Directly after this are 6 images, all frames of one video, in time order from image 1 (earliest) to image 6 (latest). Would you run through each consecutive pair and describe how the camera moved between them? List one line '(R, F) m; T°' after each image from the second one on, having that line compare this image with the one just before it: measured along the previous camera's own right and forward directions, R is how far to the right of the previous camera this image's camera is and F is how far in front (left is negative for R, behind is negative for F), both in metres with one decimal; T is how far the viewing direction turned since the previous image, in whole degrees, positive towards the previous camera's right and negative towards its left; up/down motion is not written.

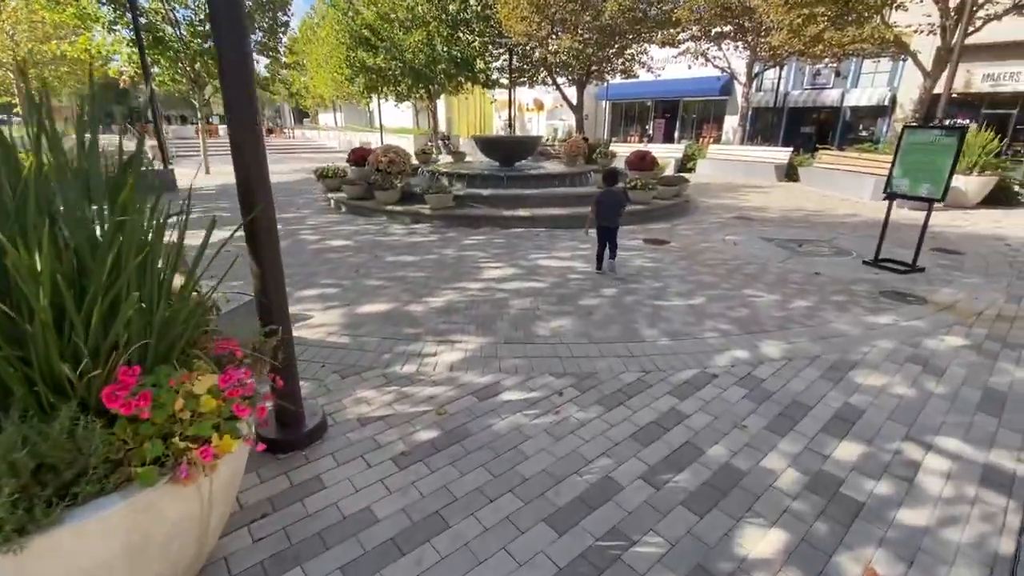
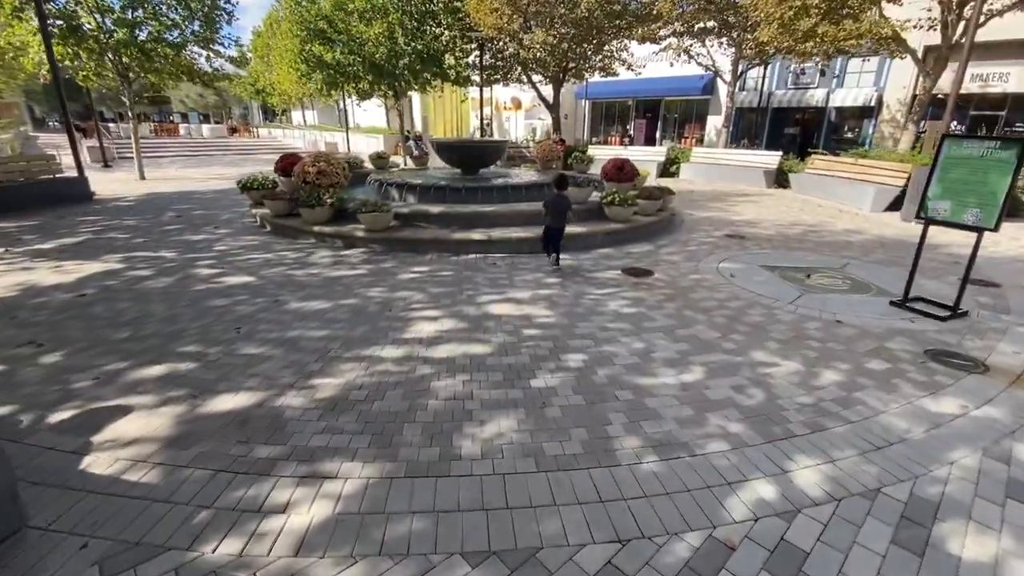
(+0.5, +1.5) m; +2°
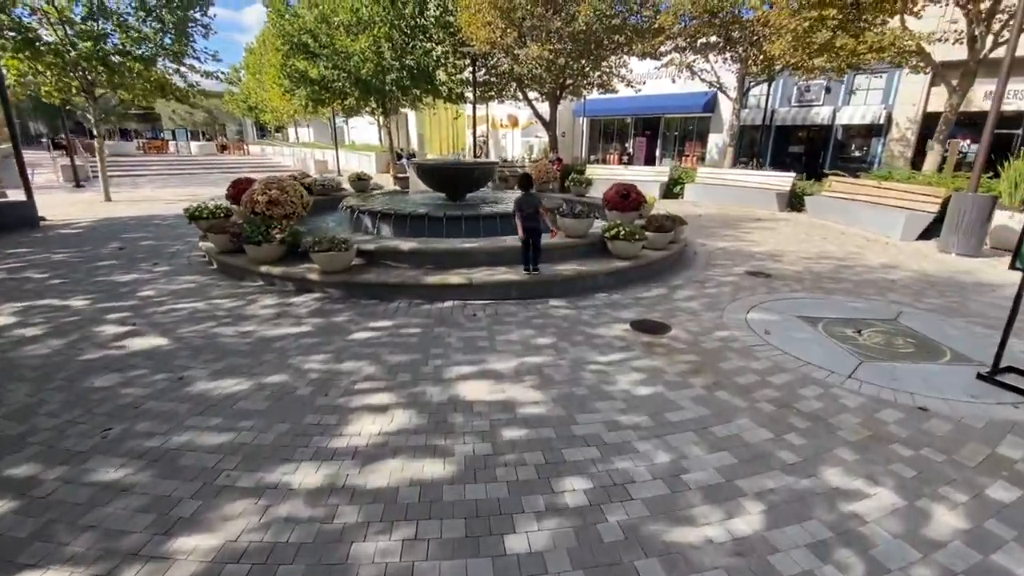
(+0.2, +1.2) m; 0°
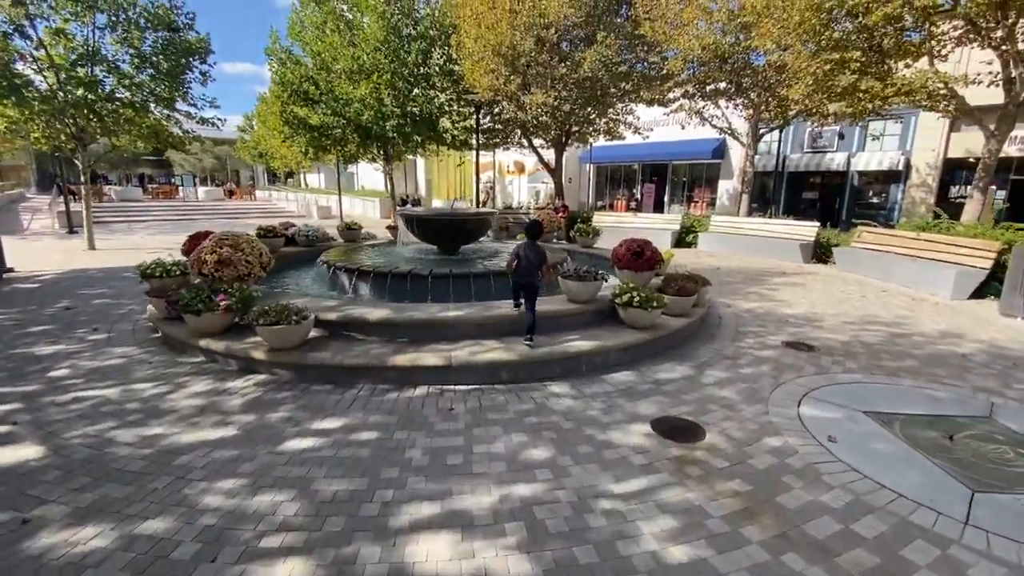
(+0.2, +1.1) m; -1°
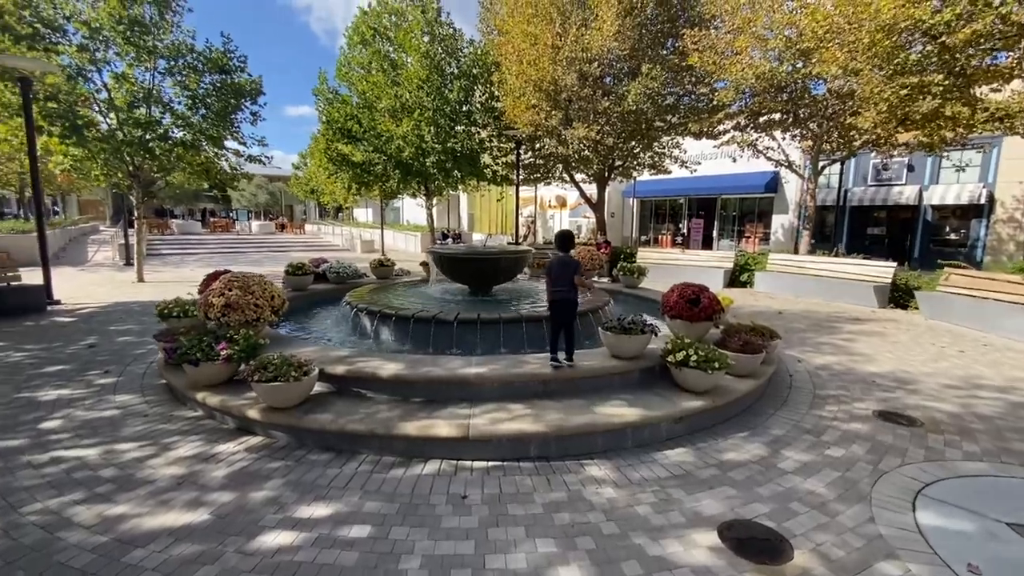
(+0.1, +0.7) m; -5°
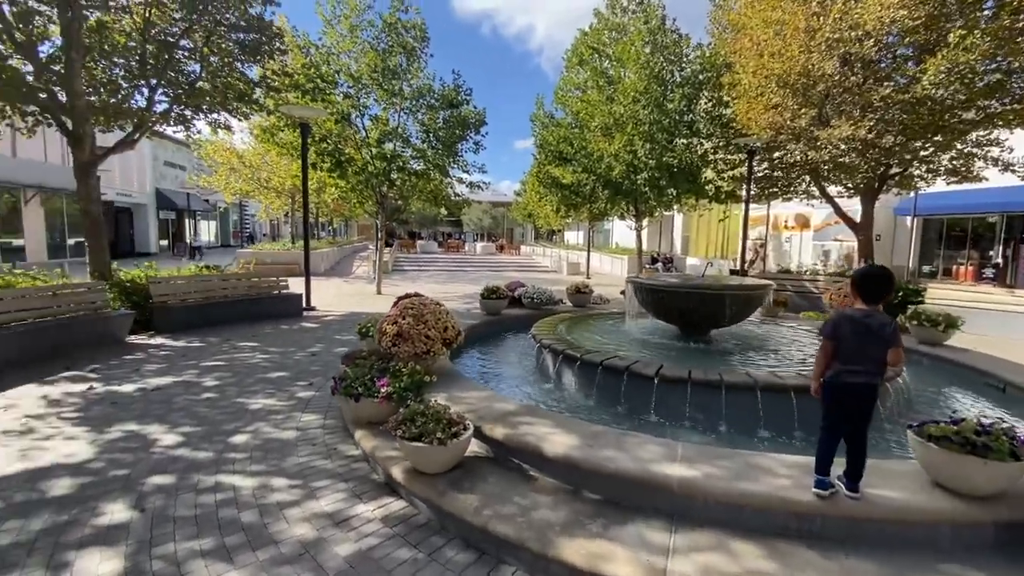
(-0.1, +1.3) m; -24°
